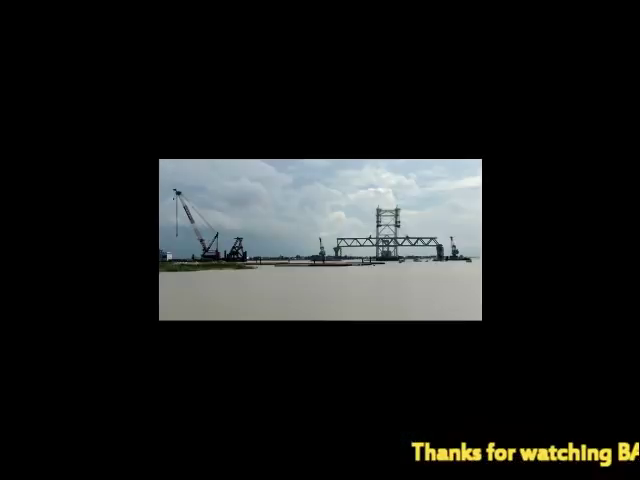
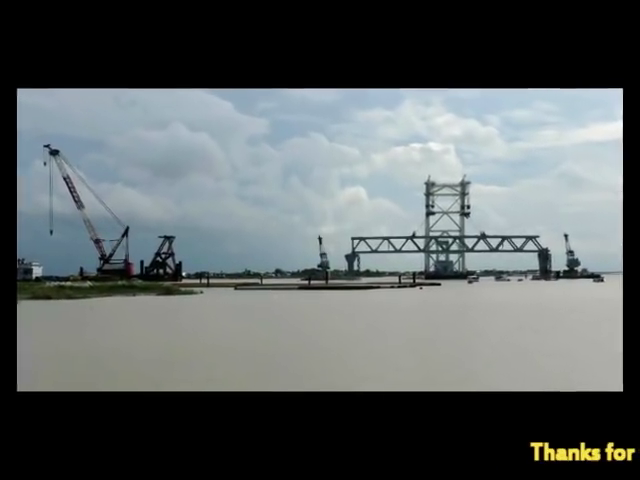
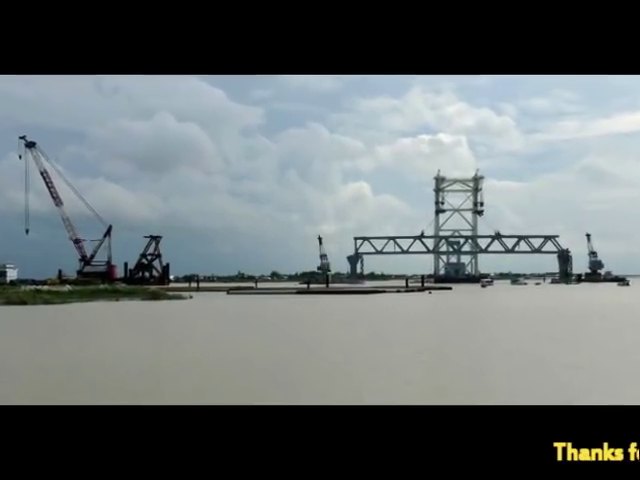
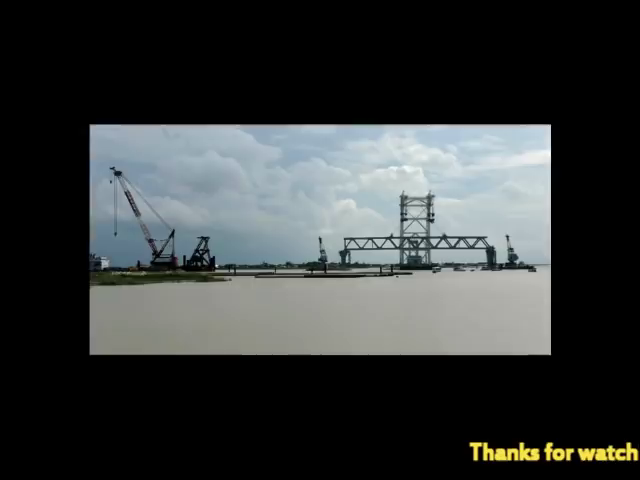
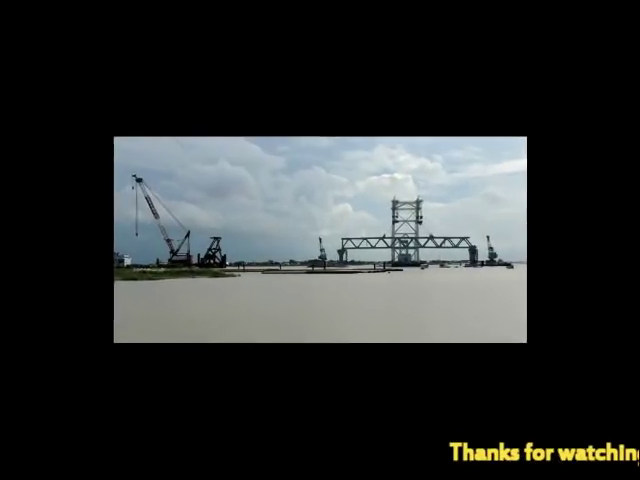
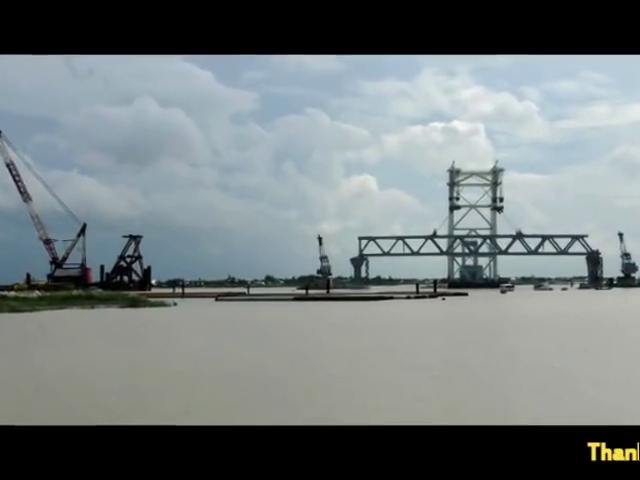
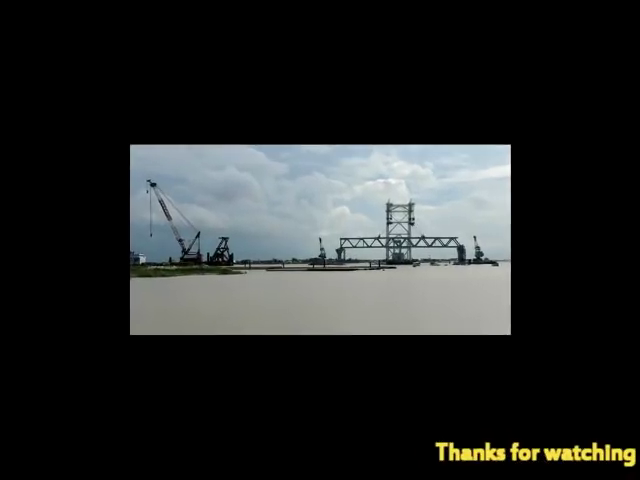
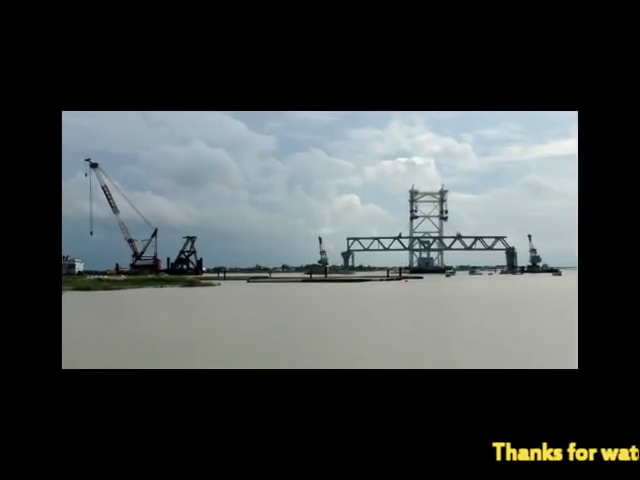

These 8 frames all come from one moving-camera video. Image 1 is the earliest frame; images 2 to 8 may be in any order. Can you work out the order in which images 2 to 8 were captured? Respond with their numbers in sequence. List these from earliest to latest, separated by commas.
7, 5, 4, 8, 2, 3, 6
